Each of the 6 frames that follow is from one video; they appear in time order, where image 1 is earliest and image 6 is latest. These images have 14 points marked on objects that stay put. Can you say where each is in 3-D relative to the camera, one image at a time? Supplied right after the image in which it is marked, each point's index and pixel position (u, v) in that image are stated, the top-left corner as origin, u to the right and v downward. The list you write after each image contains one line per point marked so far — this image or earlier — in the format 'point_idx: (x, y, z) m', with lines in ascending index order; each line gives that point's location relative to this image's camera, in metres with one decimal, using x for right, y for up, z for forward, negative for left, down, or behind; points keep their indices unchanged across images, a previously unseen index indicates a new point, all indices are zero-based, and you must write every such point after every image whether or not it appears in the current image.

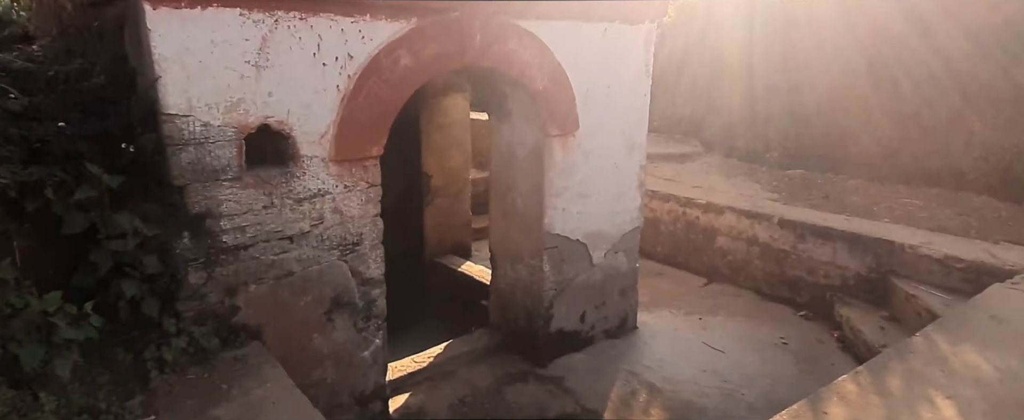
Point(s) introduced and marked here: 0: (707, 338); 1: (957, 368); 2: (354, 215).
0: (+1.3, -0.9, +4.3) m
1: (+1.7, -0.6, +2.4) m
2: (-0.7, 0.0, +2.9) m
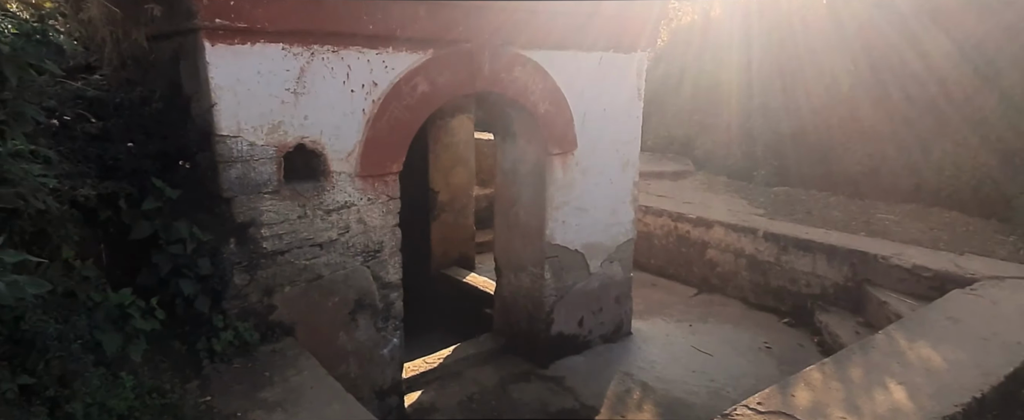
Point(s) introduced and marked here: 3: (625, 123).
0: (+1.4, -1.0, +4.6) m
1: (+1.7, -0.7, +2.8) m
2: (-0.7, -0.1, +3.2) m
3: (+0.8, +0.6, +4.3) m
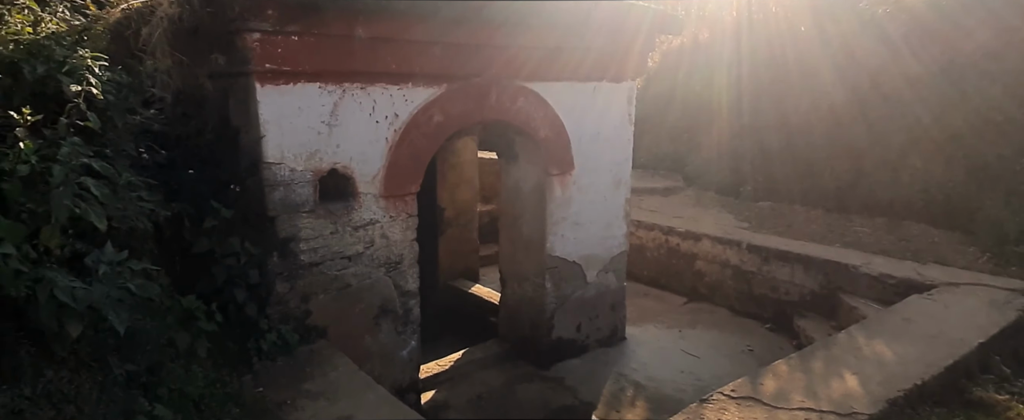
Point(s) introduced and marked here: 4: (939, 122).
0: (+1.4, -1.1, +5.0) m
1: (+1.8, -0.7, +3.2) m
2: (-0.7, -0.2, +3.6) m
3: (+0.8, +0.5, +4.7) m
4: (+4.4, +0.9, +6.5) m
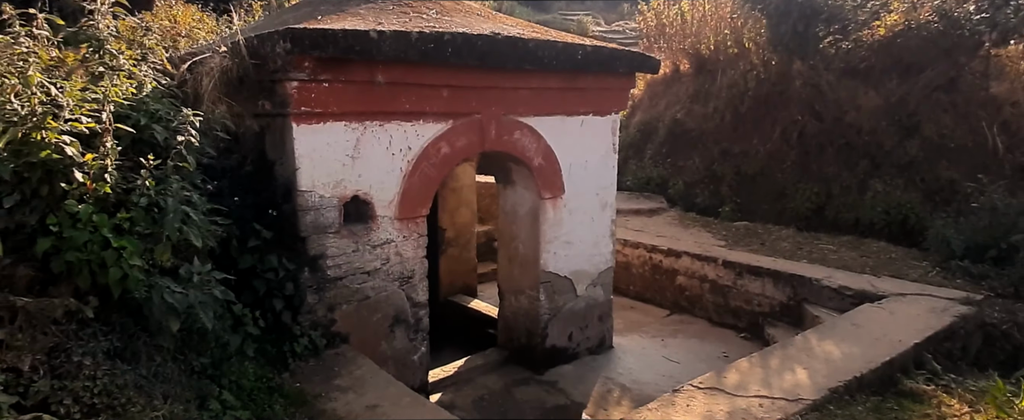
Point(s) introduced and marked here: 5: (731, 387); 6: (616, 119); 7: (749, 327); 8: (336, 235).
0: (+1.4, -1.2, +5.5) m
1: (+1.8, -0.8, +3.7) m
2: (-0.7, -0.3, +4.1) m
3: (+0.8, +0.3, +5.3) m
4: (+4.4, +0.7, +7.1) m
5: (+1.2, -0.9, +3.3) m
6: (+0.9, +0.8, +5.3) m
7: (+2.2, -1.1, +5.9) m
8: (-1.1, -0.2, +3.8) m
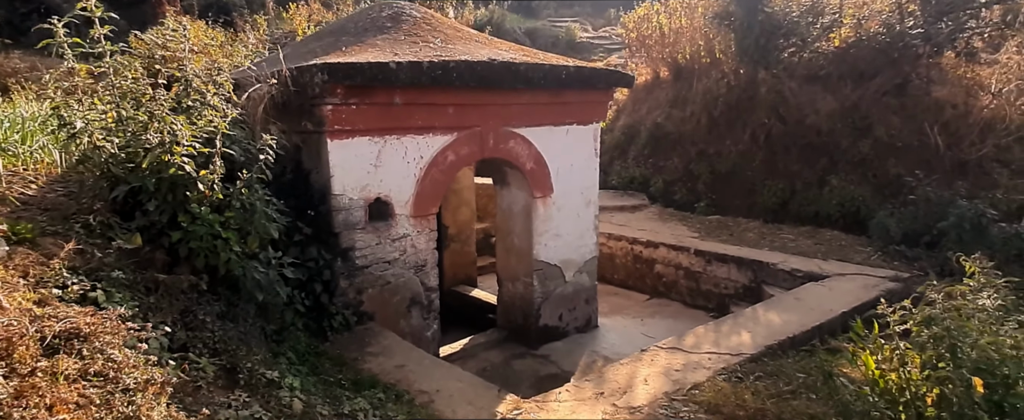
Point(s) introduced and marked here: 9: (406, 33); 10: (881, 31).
0: (+1.3, -1.2, +6.3) m
1: (+1.8, -0.8, +4.5) m
2: (-0.7, -0.3, +4.9) m
3: (+0.7, +0.3, +6.0) m
4: (+4.3, +0.8, +7.9) m
5: (+1.1, -0.9, +4.1) m
6: (+0.8, +0.8, +6.1) m
7: (+2.2, -1.0, +6.7) m
8: (-1.1, -0.2, +4.5) m
9: (-0.9, +1.5, +5.3) m
10: (+4.5, +2.2, +7.7) m
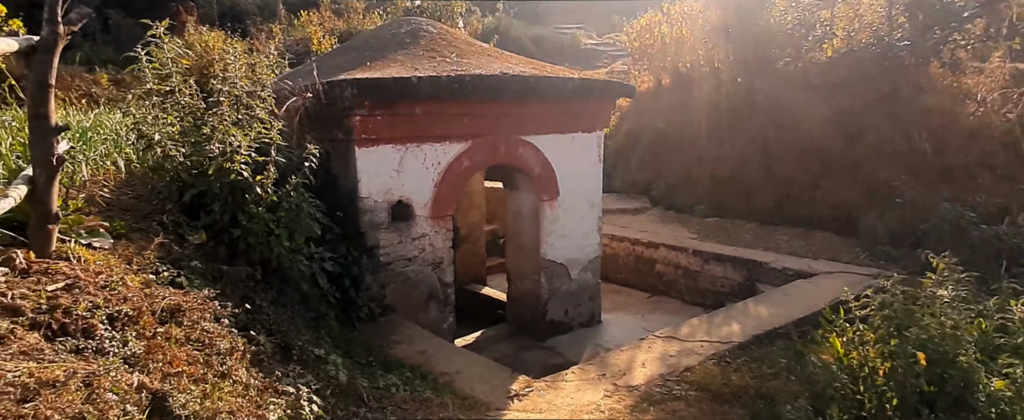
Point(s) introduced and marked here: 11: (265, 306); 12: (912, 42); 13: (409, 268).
0: (+1.4, -1.2, +6.7) m
1: (+1.9, -0.8, +4.9) m
2: (-0.6, -0.3, +5.3) m
3: (+0.8, +0.3, +6.5) m
4: (+4.4, +0.8, +8.3) m
5: (+1.2, -0.9, +4.5) m
6: (+0.9, +0.8, +6.5) m
7: (+2.3, -1.1, +7.1) m
8: (-1.0, -0.2, +5.0) m
9: (-0.8, +1.5, +5.7) m
10: (+4.6, +2.2, +8.1) m
11: (-1.3, -0.5, +3.2) m
12: (+4.9, +2.1, +7.8) m
13: (-0.8, -0.5, +5.2) m
